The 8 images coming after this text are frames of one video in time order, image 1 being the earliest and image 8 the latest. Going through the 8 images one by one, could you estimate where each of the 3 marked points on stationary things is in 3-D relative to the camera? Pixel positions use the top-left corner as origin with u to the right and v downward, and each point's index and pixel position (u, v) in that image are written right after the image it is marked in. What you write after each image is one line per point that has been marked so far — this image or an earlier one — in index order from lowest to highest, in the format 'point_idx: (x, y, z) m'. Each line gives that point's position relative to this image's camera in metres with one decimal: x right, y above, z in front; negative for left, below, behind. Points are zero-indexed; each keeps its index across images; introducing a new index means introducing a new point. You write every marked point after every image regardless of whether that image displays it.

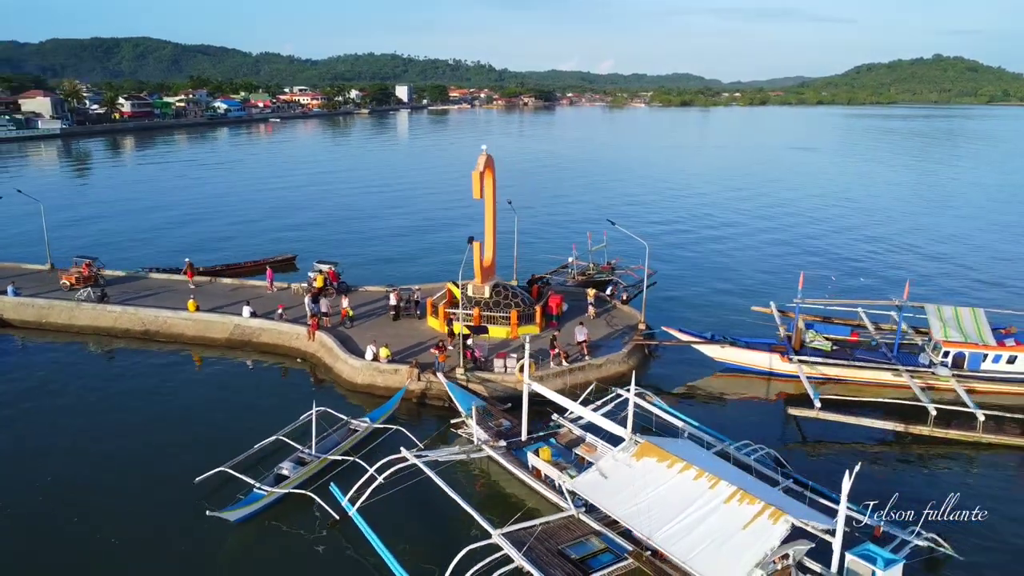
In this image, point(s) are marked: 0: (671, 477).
0: (+2.8, -3.3, +14.4) m
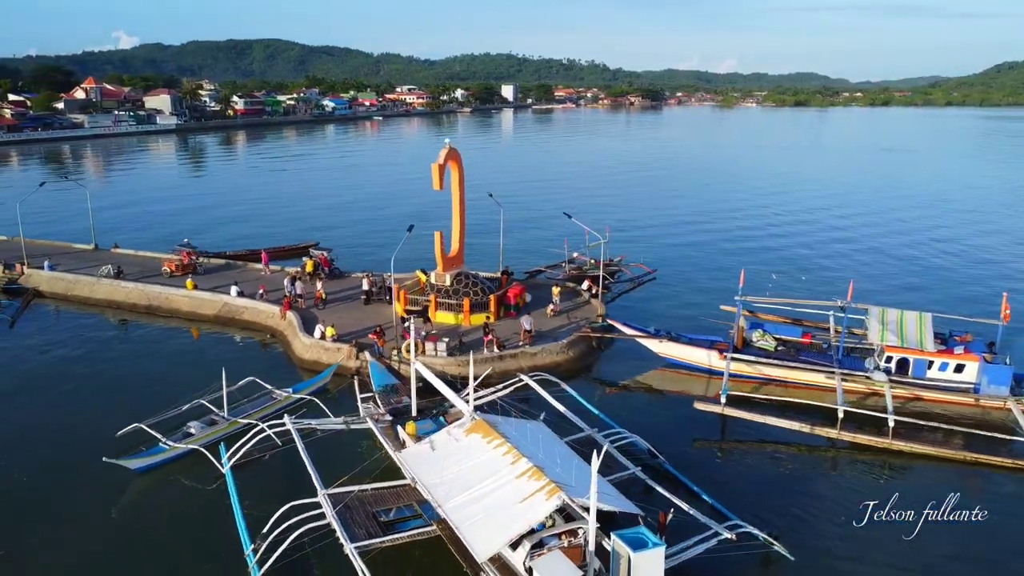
0: (-0.5, -3.0, +15.2) m
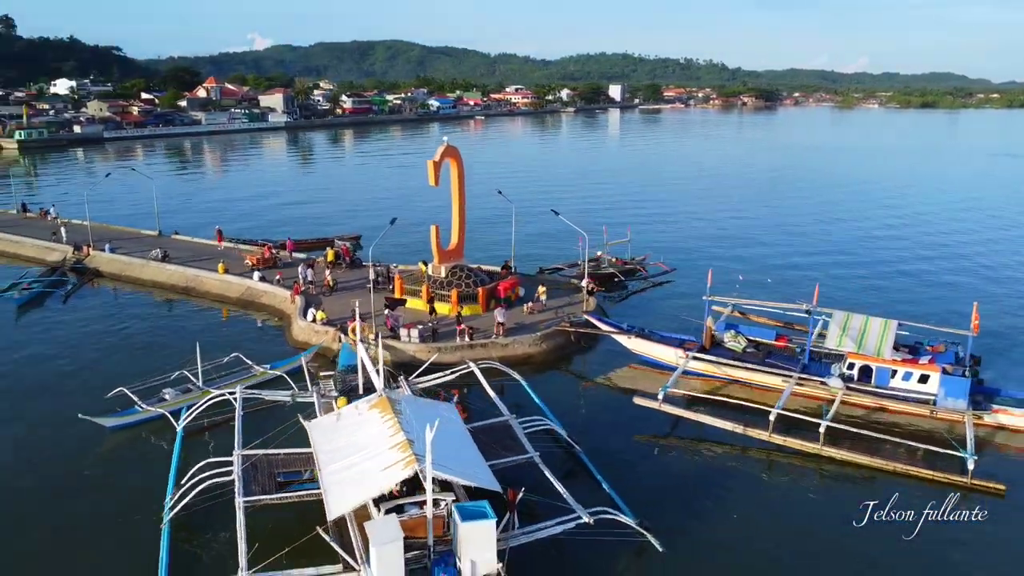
0: (-2.7, -2.7, +16.4) m
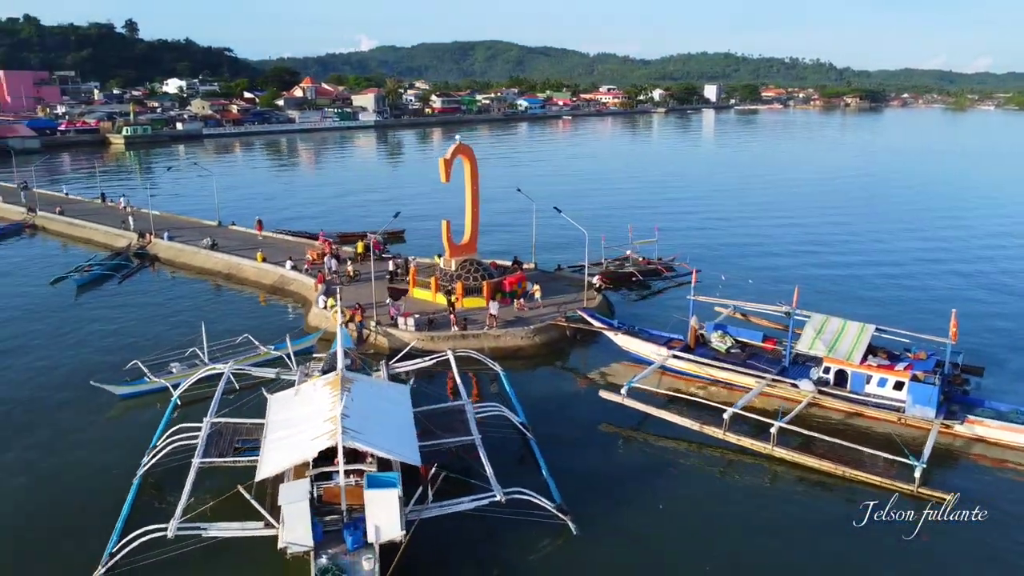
0: (-4.1, -2.4, +17.8) m
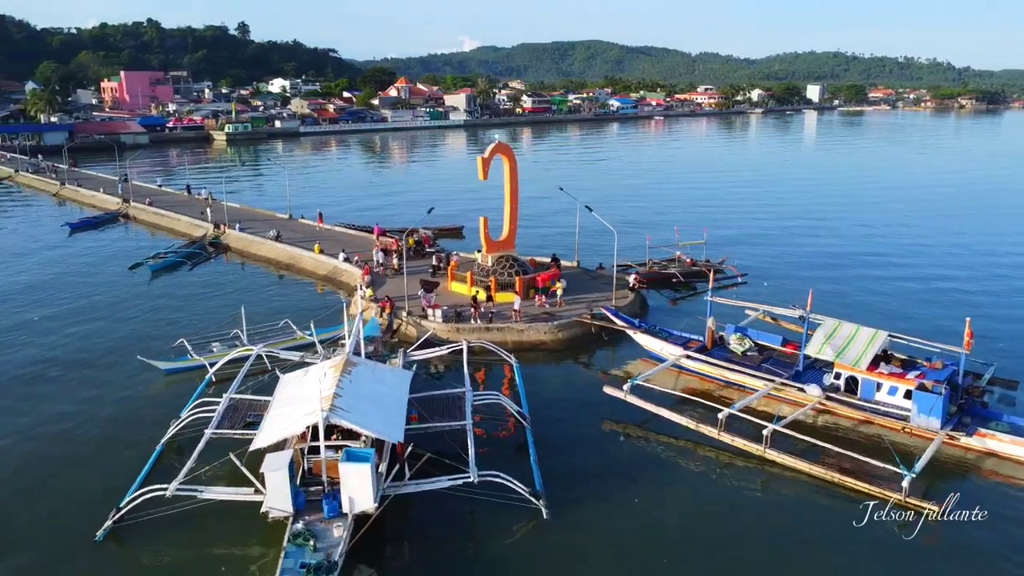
0: (-4.4, -2.1, +19.1) m
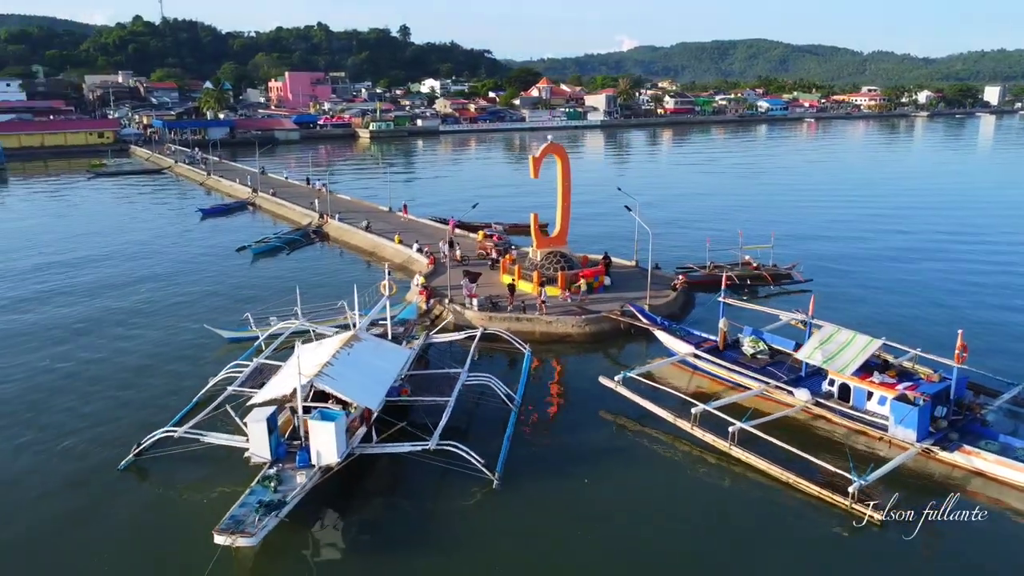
0: (-4.9, -1.7, +21.6) m
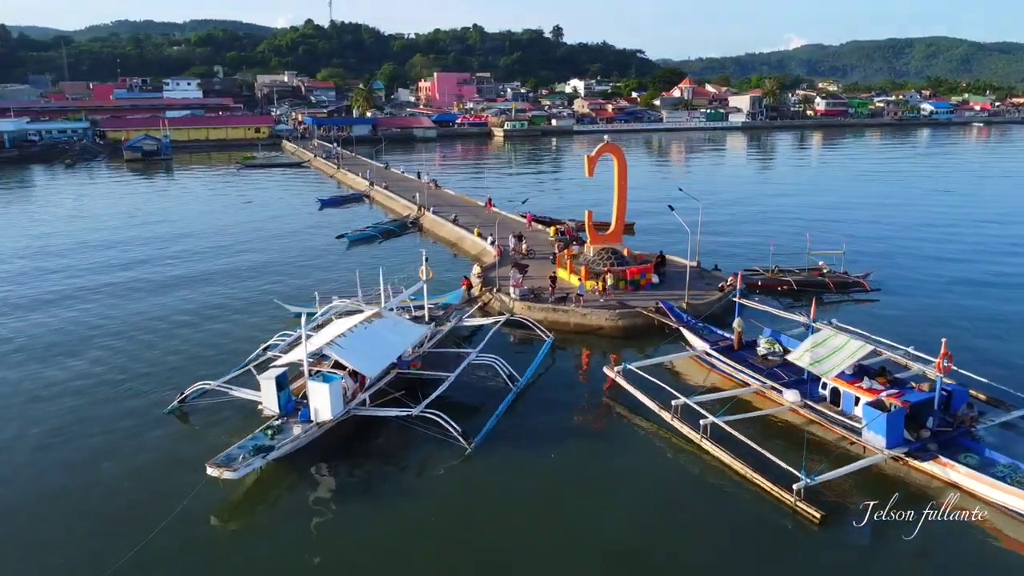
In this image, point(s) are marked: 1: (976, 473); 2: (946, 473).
0: (-4.9, -1.1, +24.3) m
1: (+10.8, -4.3, +19.0) m
2: (+10.3, -4.4, +19.6) m
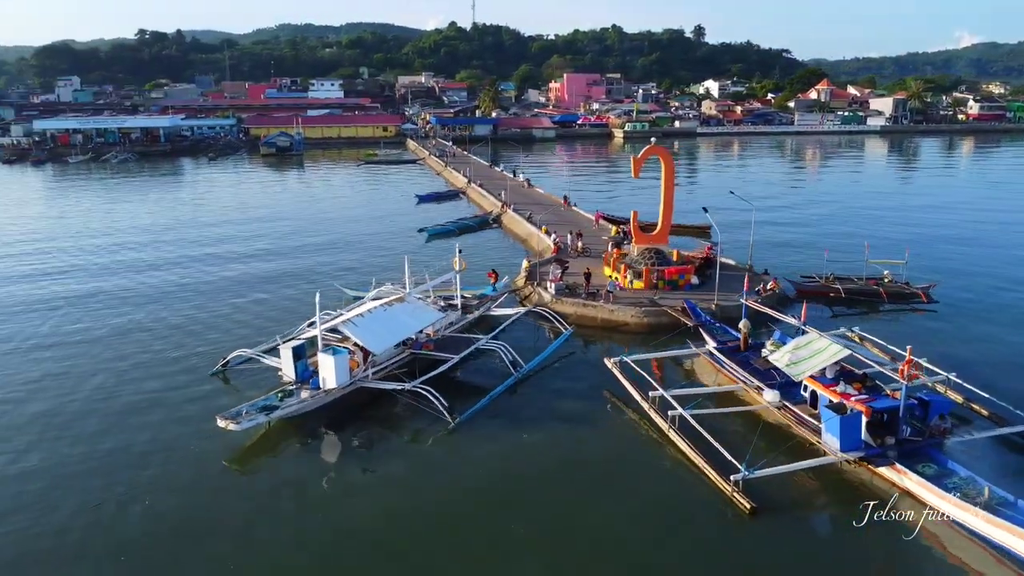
0: (-4.6, -0.6, +27.0) m
1: (+9.7, -4.5, +19.1) m
2: (+9.3, -4.6, +19.7) m
